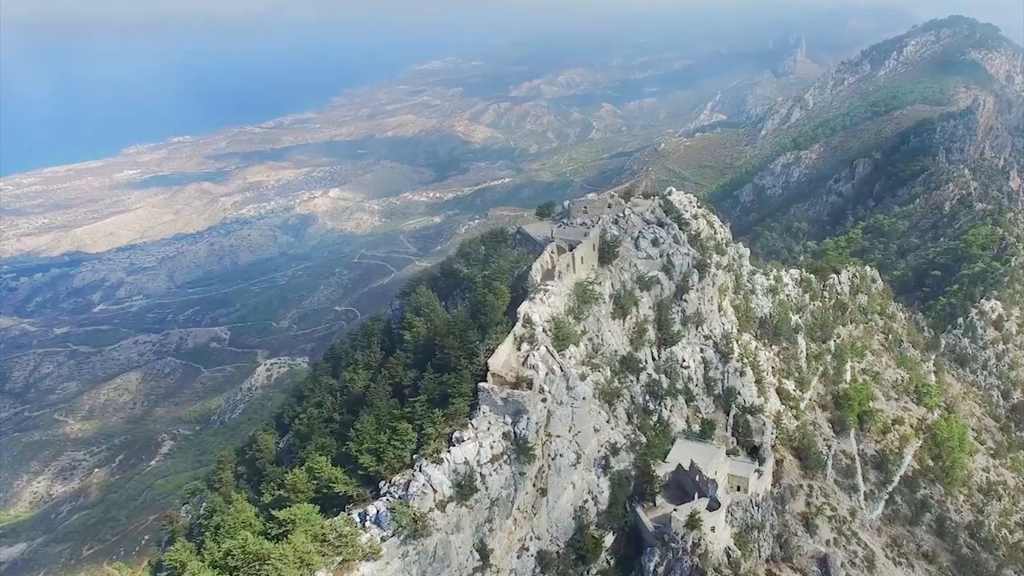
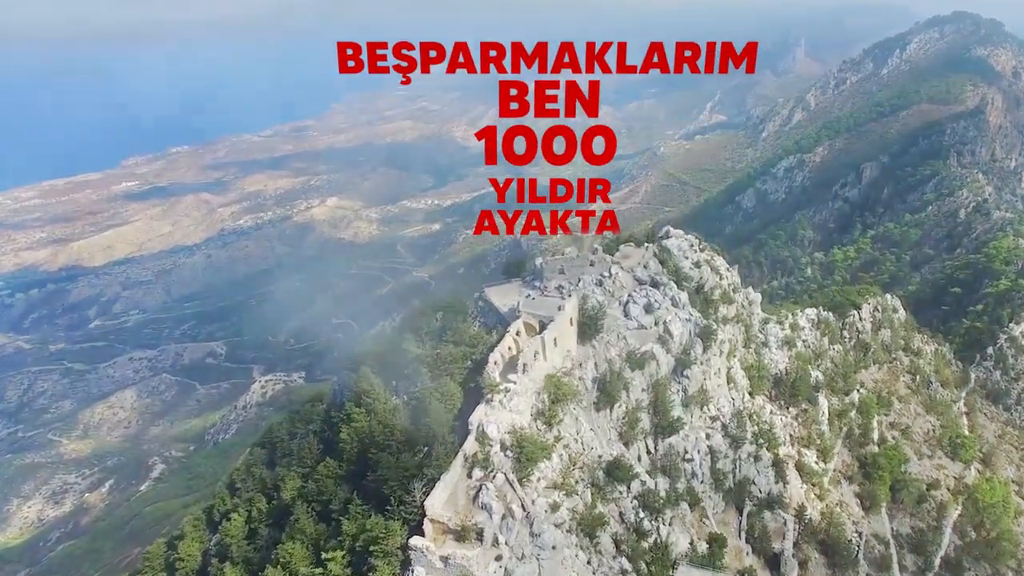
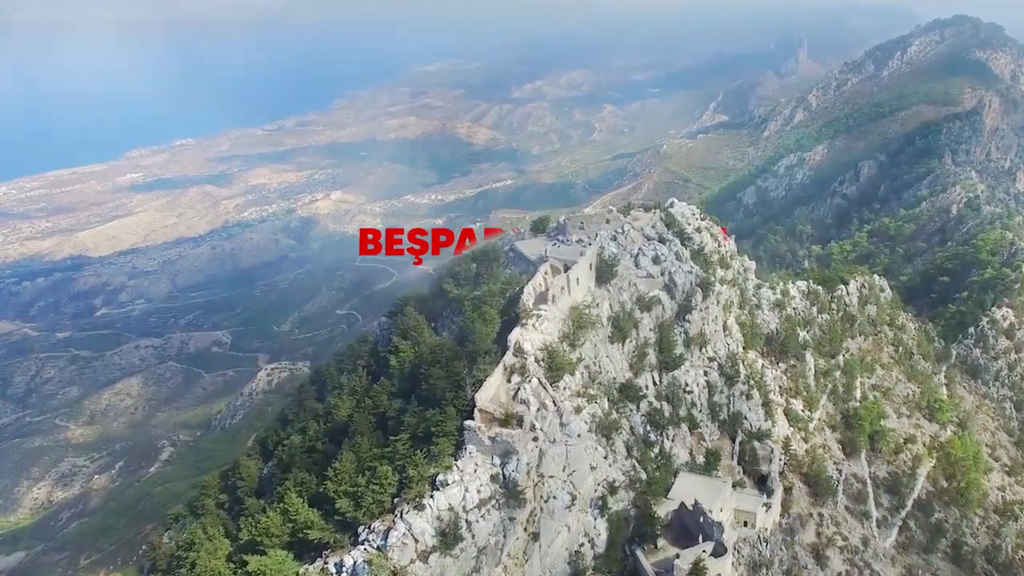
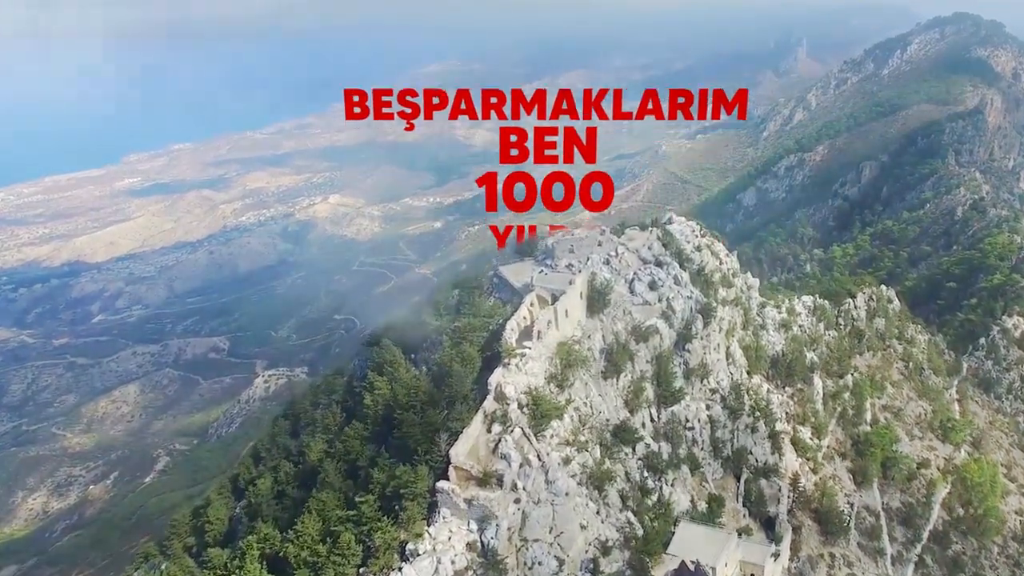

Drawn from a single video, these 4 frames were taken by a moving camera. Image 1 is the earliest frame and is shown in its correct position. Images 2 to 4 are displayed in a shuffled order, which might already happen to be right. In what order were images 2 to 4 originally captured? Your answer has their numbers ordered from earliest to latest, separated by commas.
3, 4, 2
